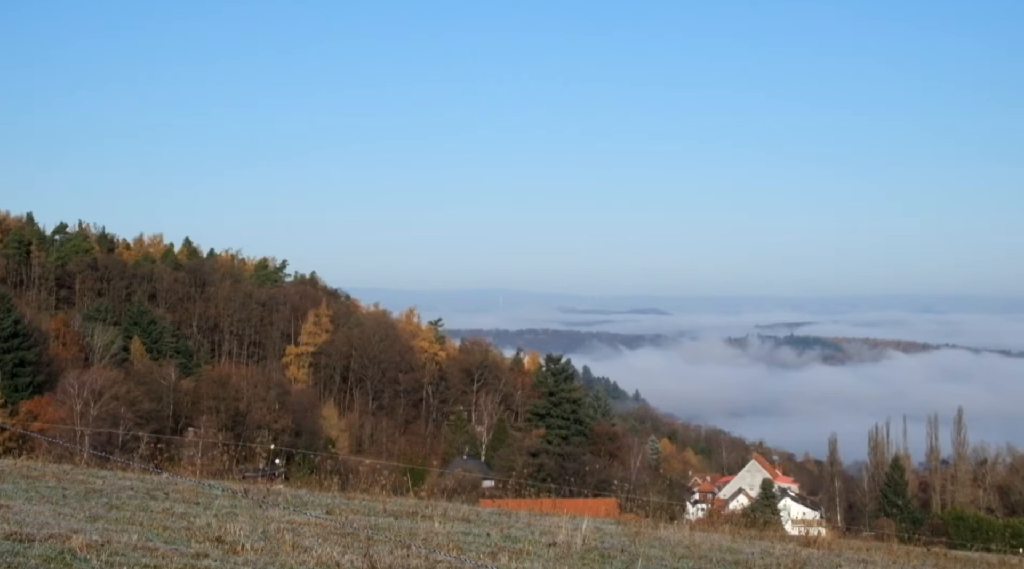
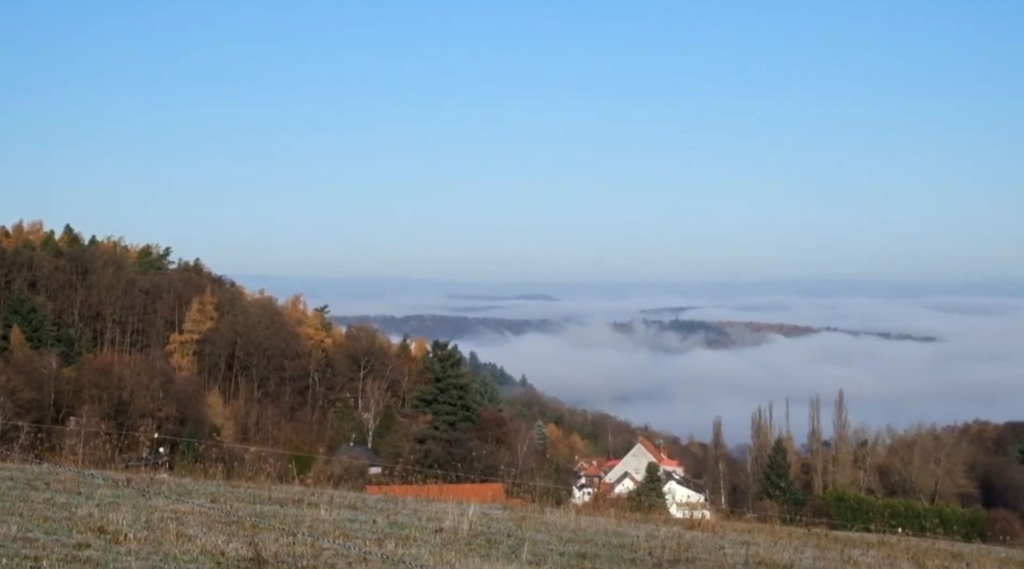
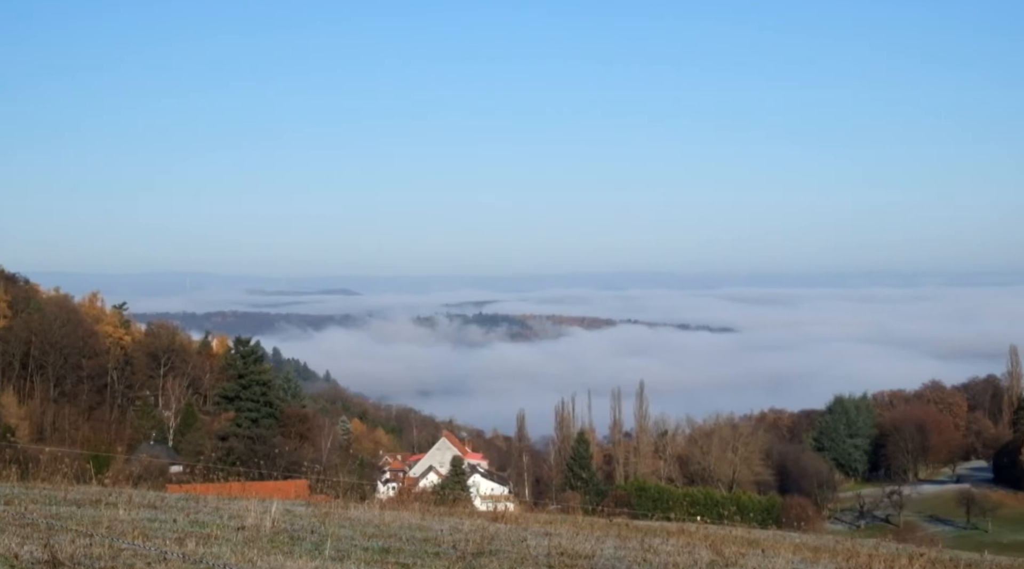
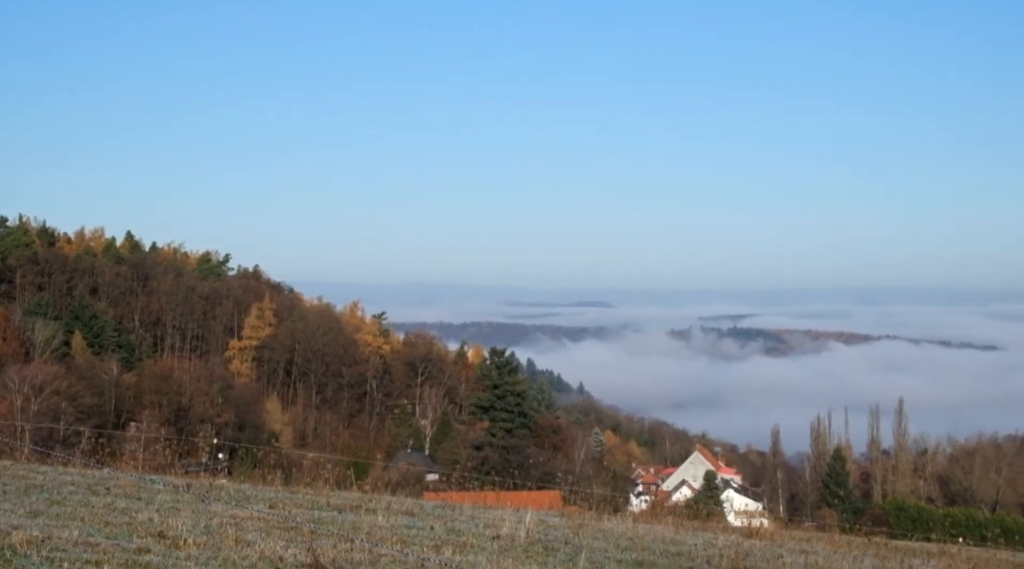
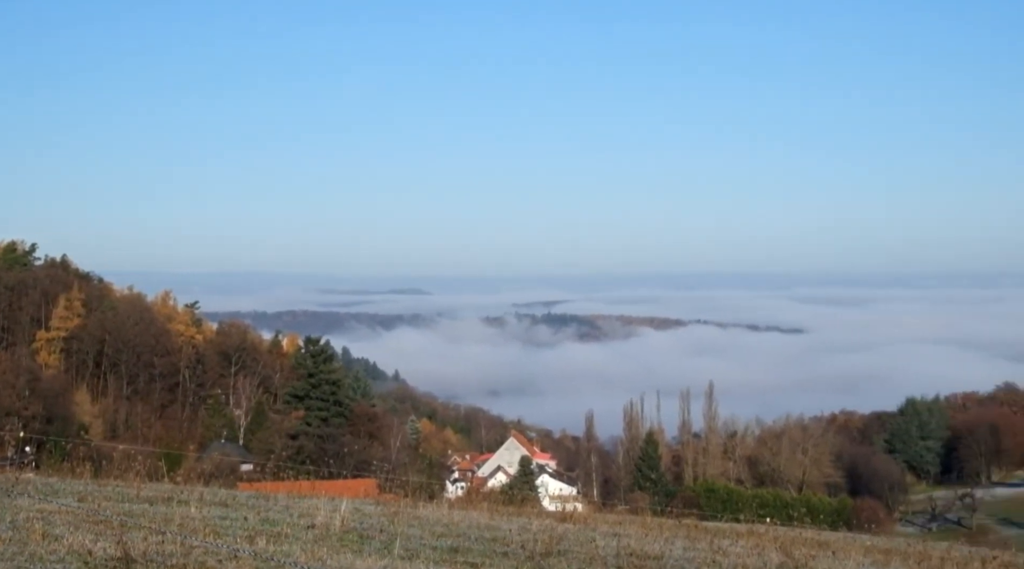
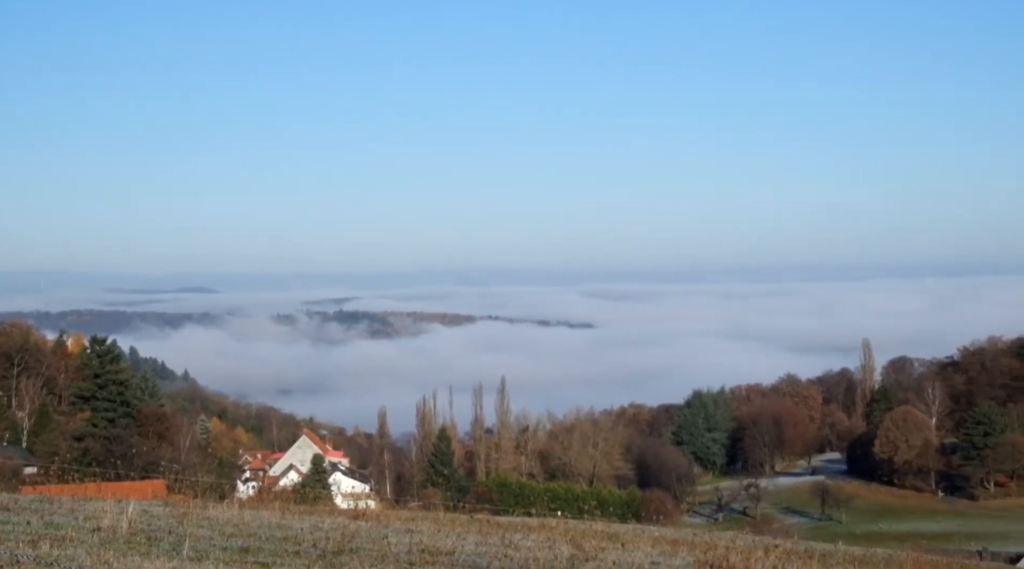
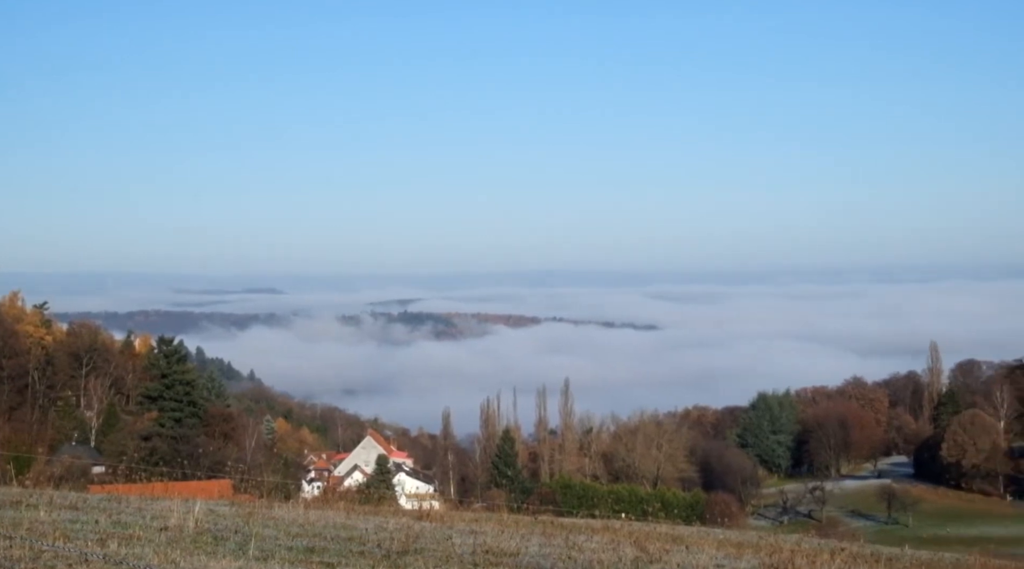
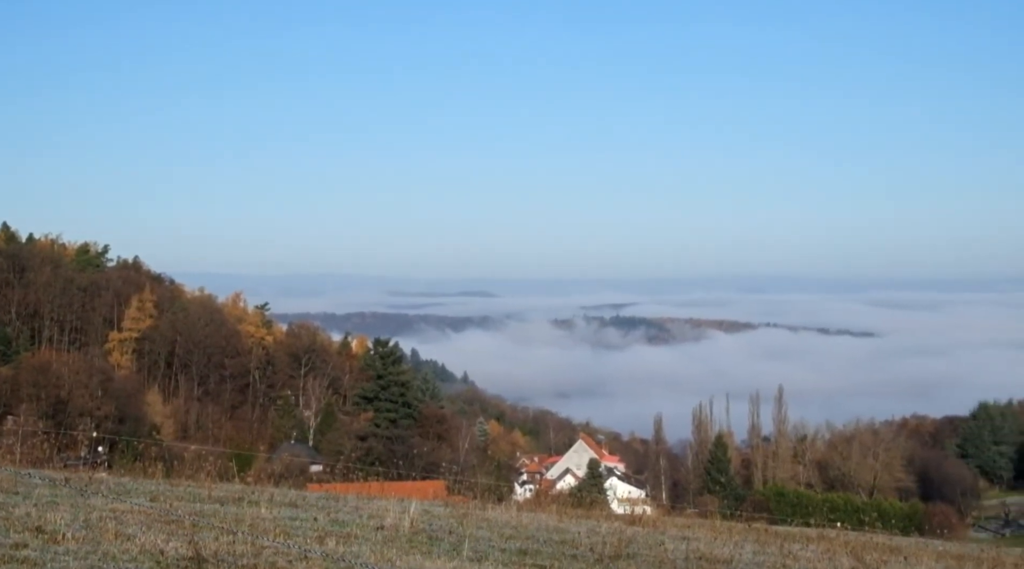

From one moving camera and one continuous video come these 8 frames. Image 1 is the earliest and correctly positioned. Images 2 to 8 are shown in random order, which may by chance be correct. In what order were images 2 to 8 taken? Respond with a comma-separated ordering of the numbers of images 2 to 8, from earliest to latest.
4, 2, 8, 5, 3, 7, 6
